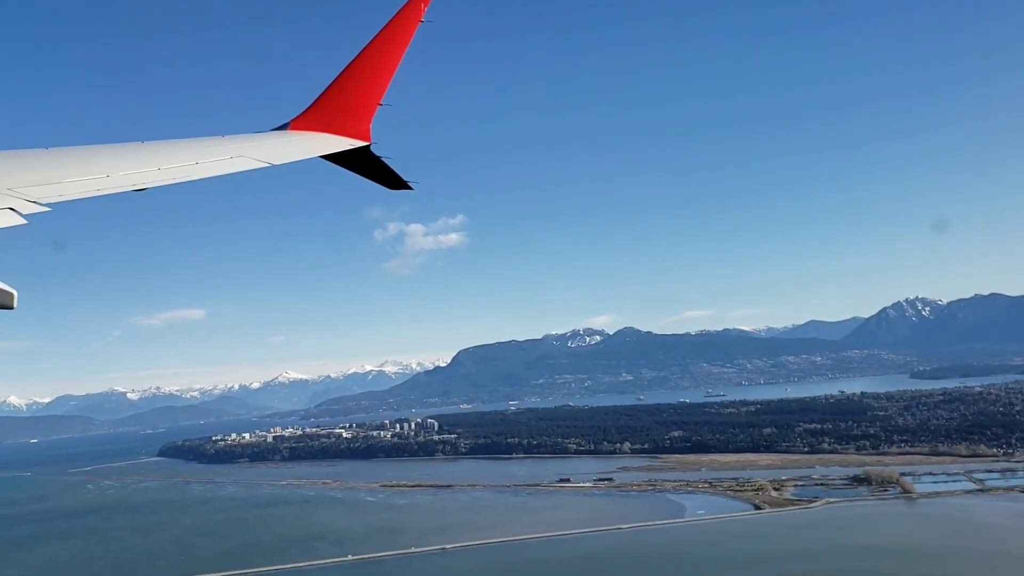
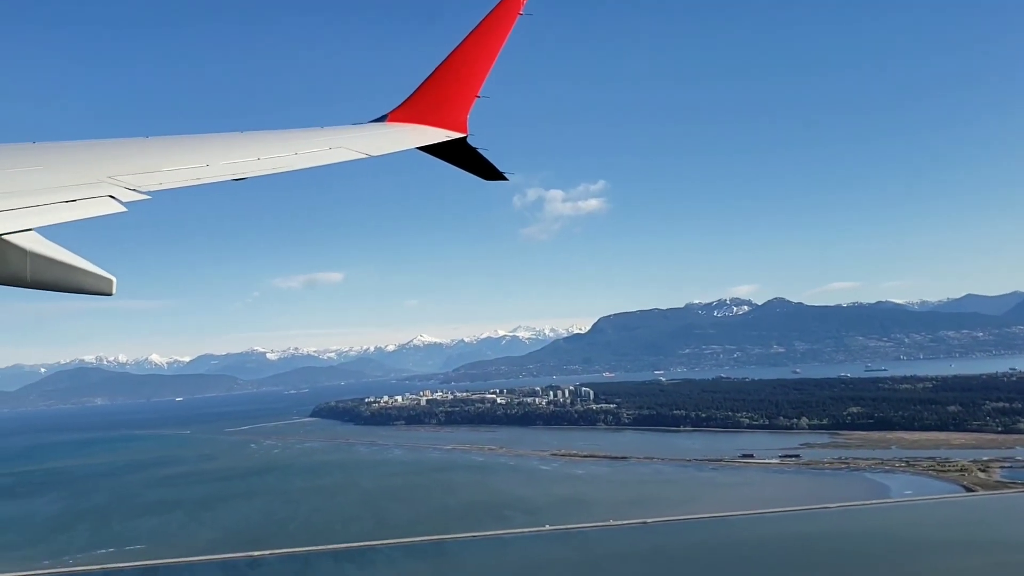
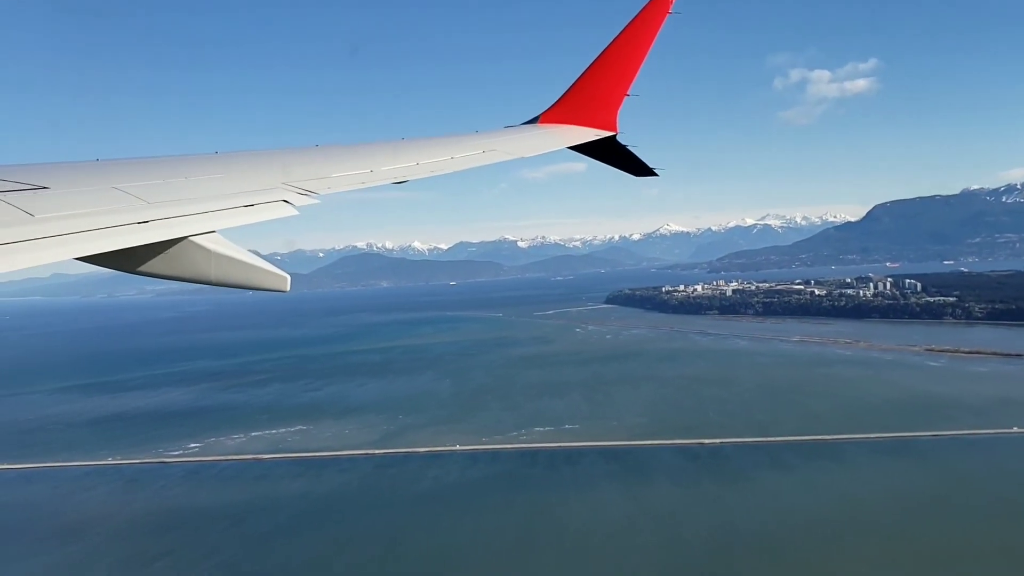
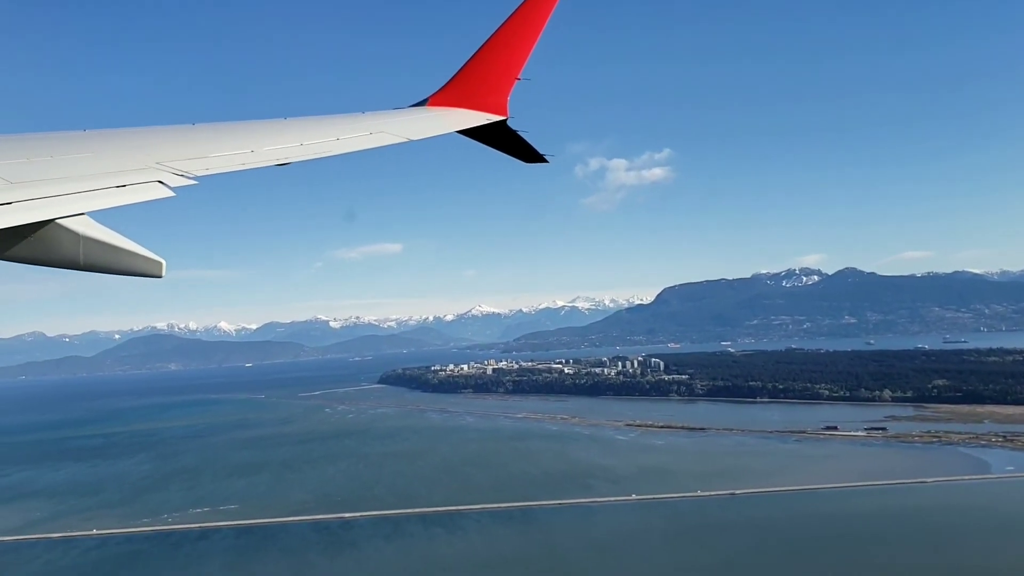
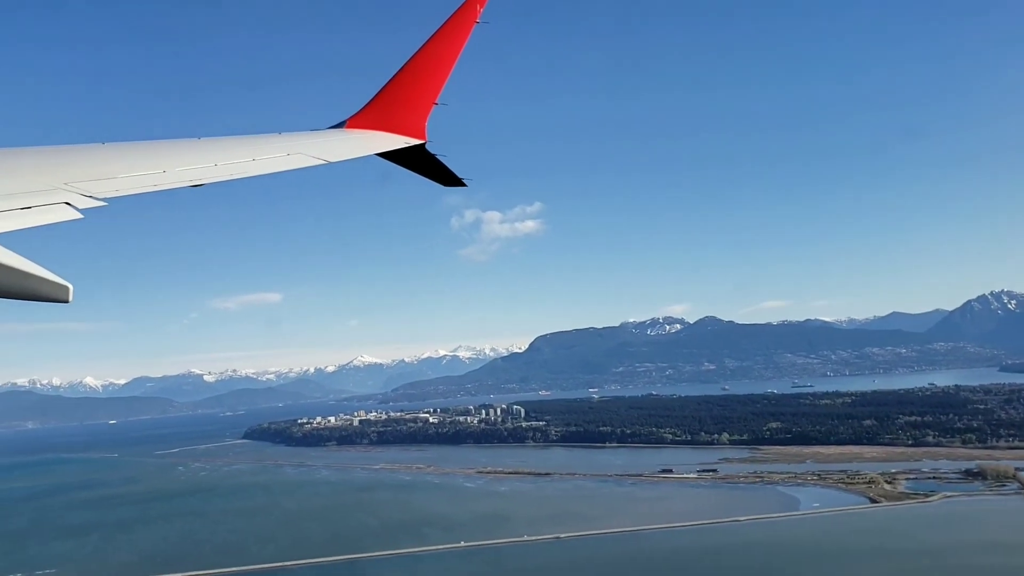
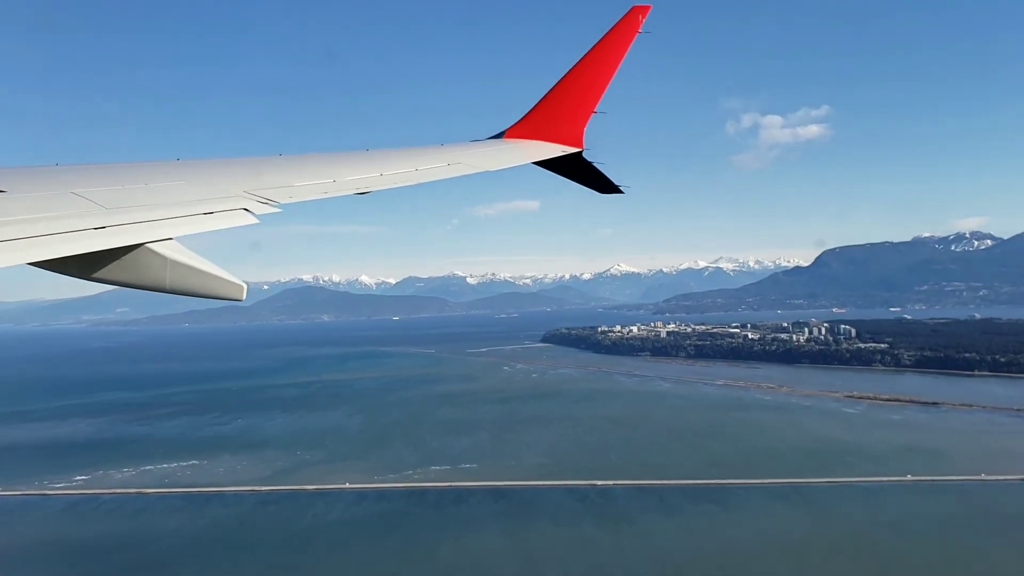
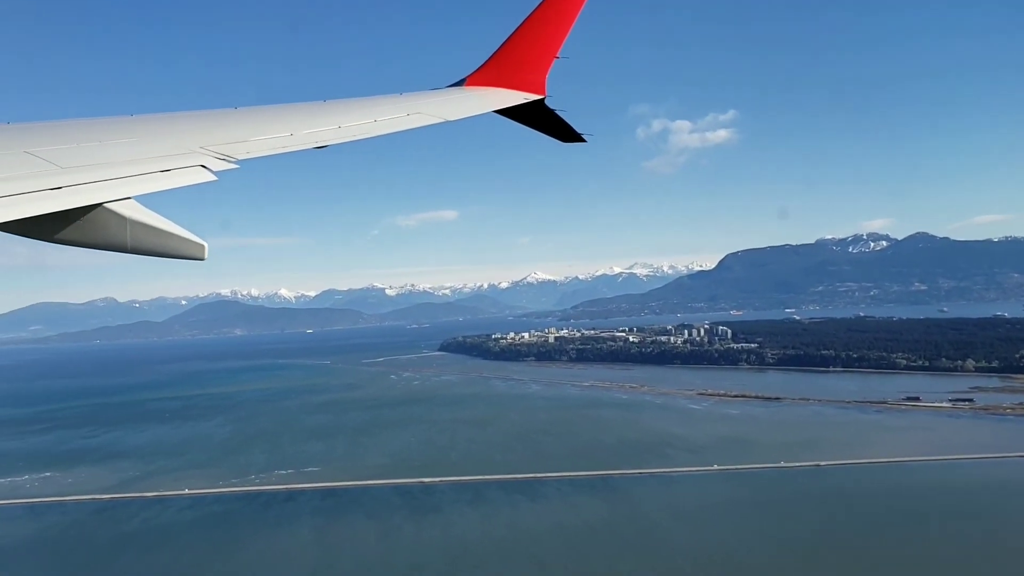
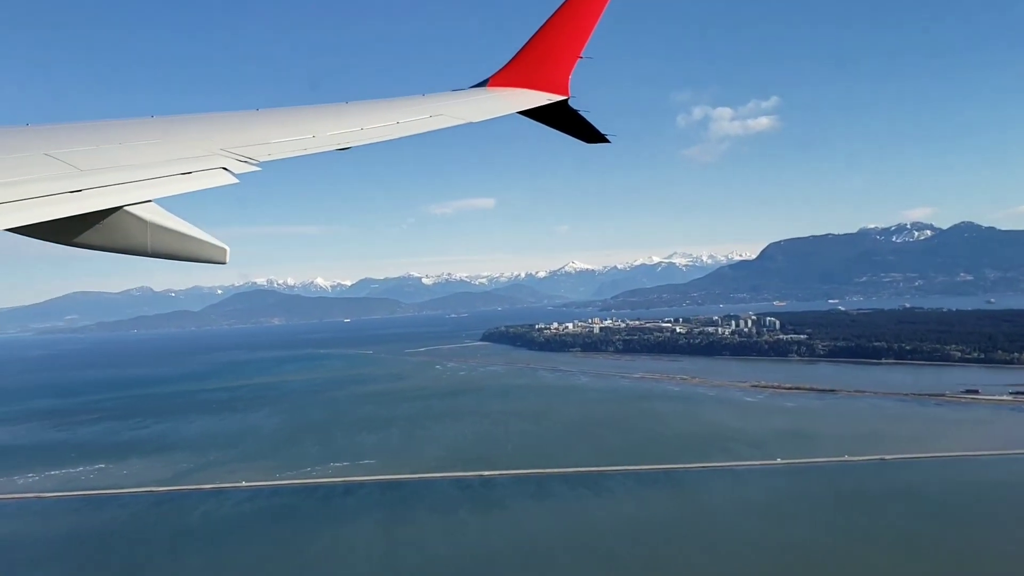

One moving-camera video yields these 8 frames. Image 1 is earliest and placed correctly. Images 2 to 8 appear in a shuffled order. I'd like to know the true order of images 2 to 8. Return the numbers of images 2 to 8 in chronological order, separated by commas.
5, 2, 4, 7, 8, 6, 3
